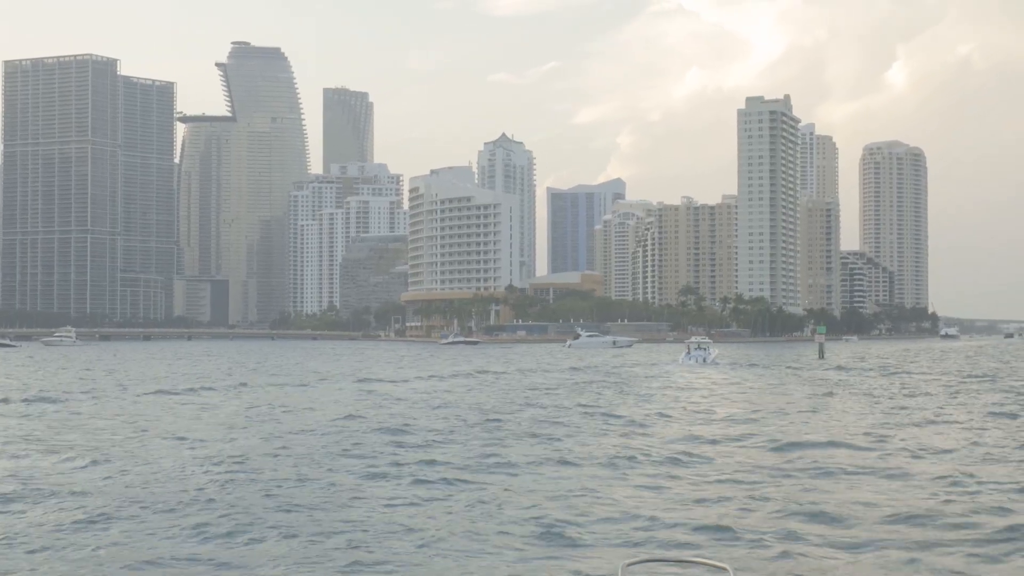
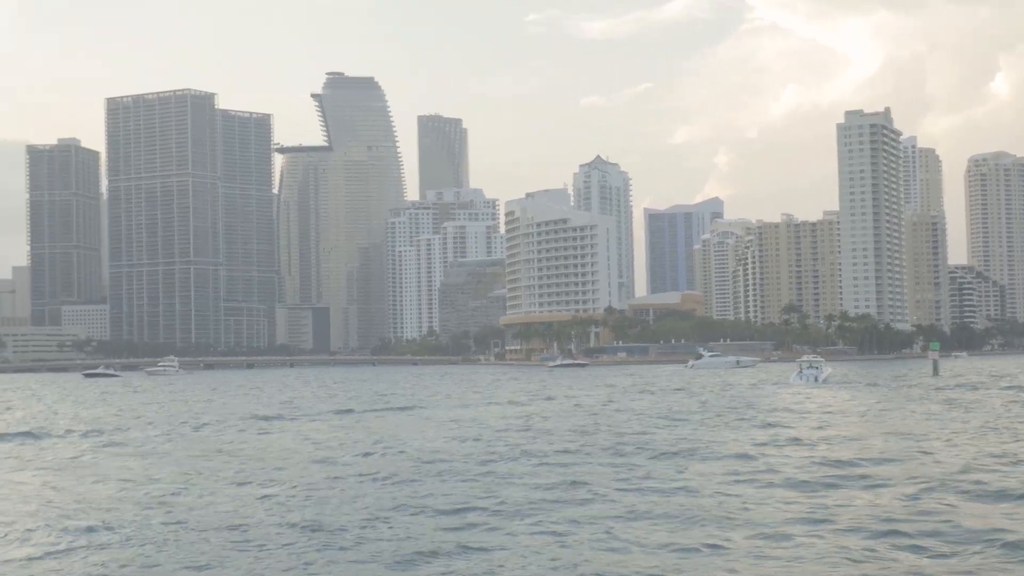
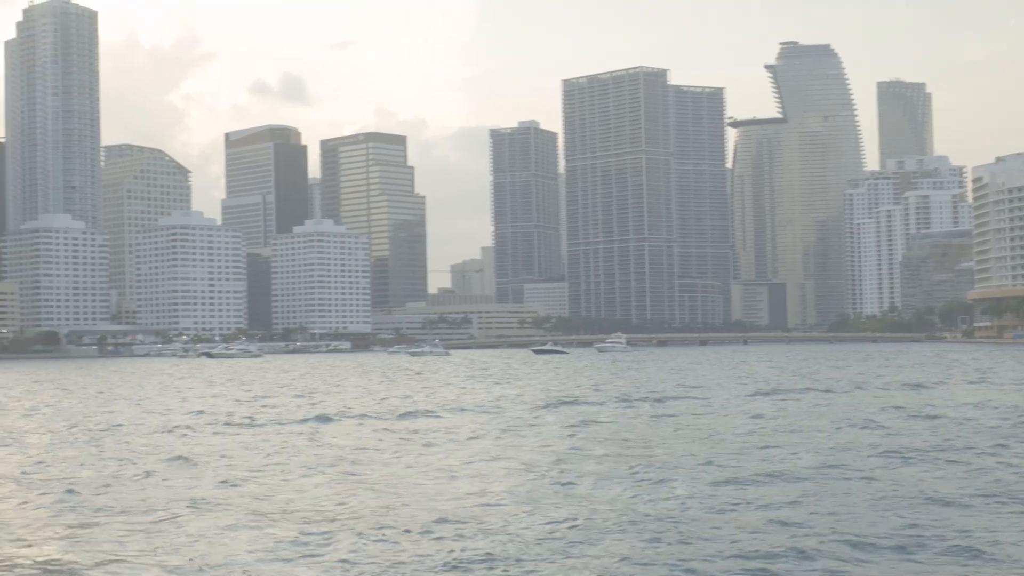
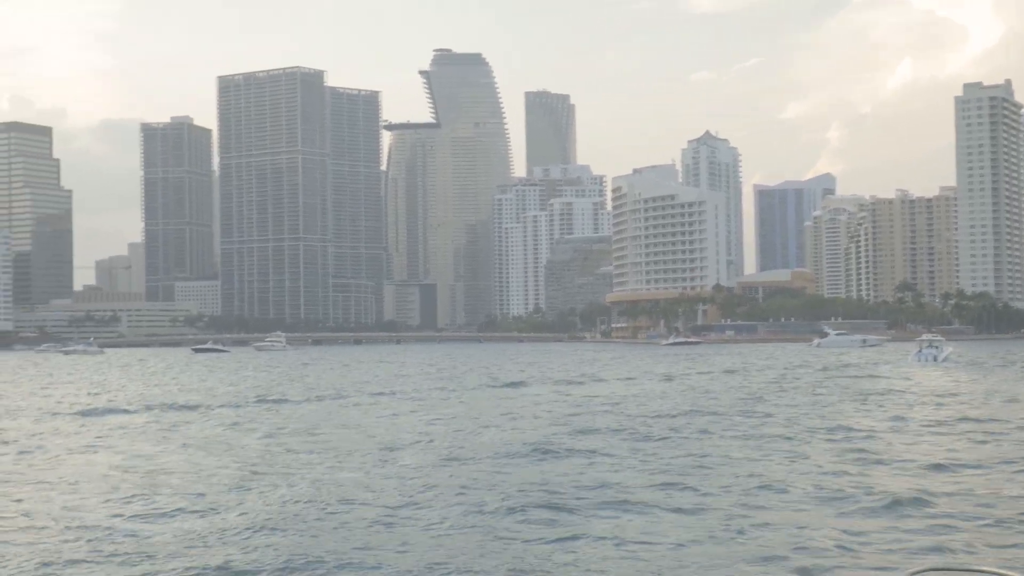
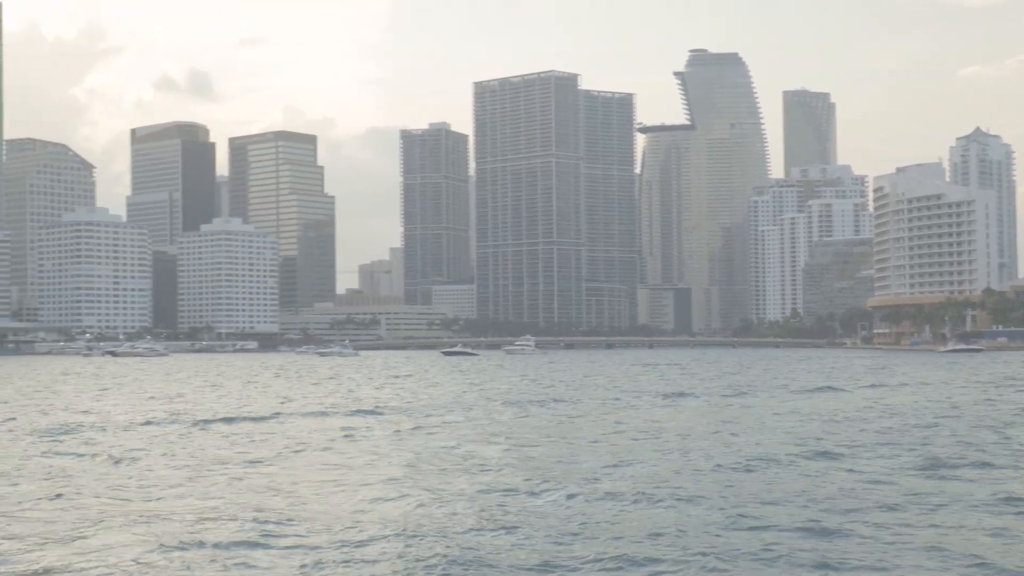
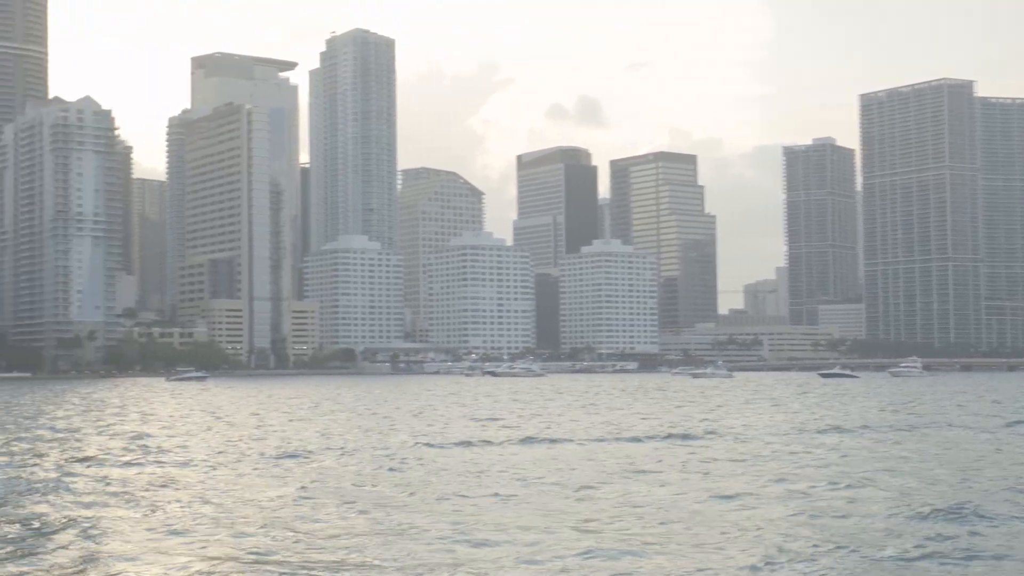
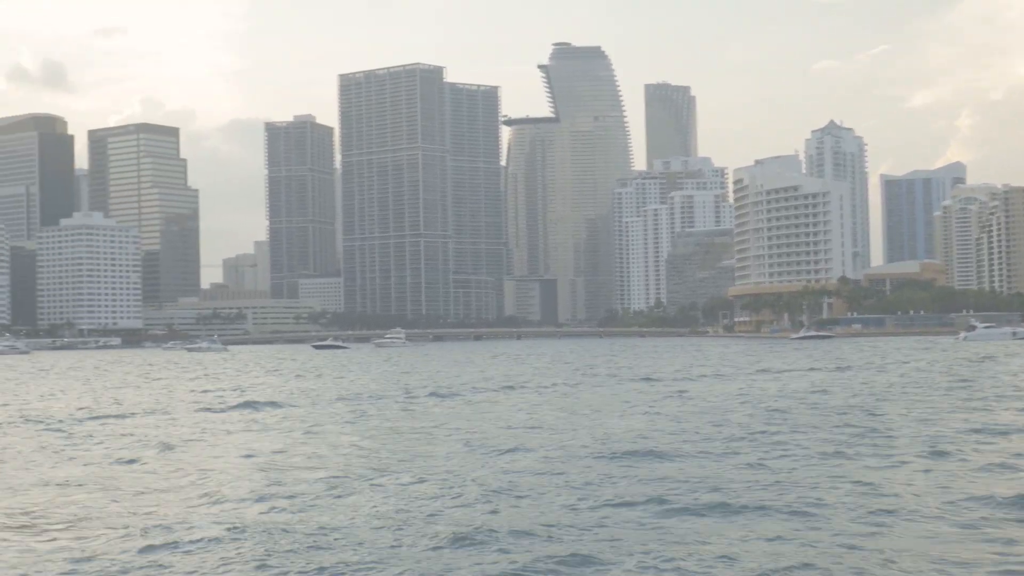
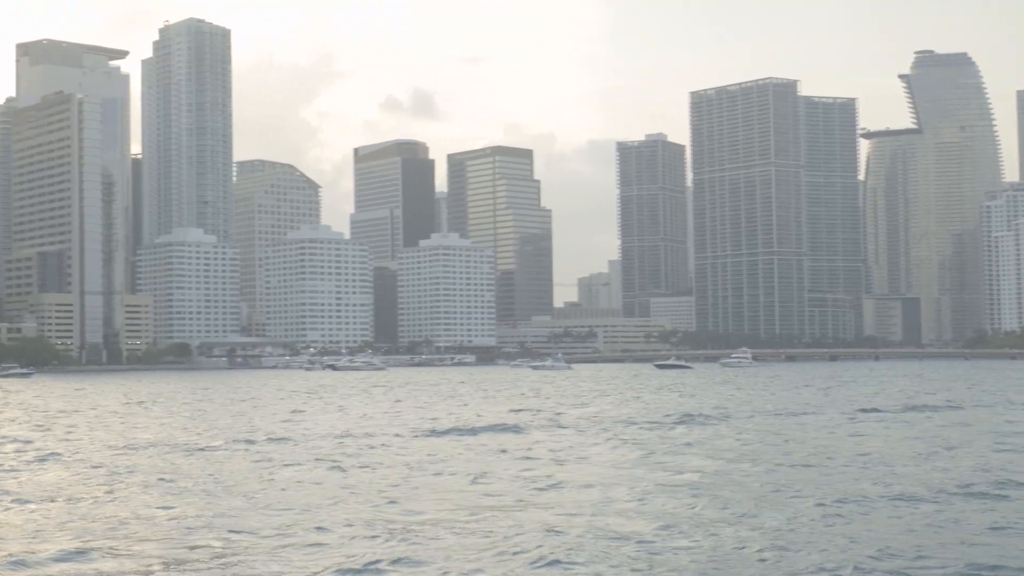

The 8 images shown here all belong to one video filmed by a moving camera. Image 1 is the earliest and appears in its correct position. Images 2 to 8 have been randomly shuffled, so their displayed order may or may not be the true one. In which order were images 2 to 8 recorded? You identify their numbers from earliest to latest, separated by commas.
2, 4, 7, 5, 3, 8, 6
